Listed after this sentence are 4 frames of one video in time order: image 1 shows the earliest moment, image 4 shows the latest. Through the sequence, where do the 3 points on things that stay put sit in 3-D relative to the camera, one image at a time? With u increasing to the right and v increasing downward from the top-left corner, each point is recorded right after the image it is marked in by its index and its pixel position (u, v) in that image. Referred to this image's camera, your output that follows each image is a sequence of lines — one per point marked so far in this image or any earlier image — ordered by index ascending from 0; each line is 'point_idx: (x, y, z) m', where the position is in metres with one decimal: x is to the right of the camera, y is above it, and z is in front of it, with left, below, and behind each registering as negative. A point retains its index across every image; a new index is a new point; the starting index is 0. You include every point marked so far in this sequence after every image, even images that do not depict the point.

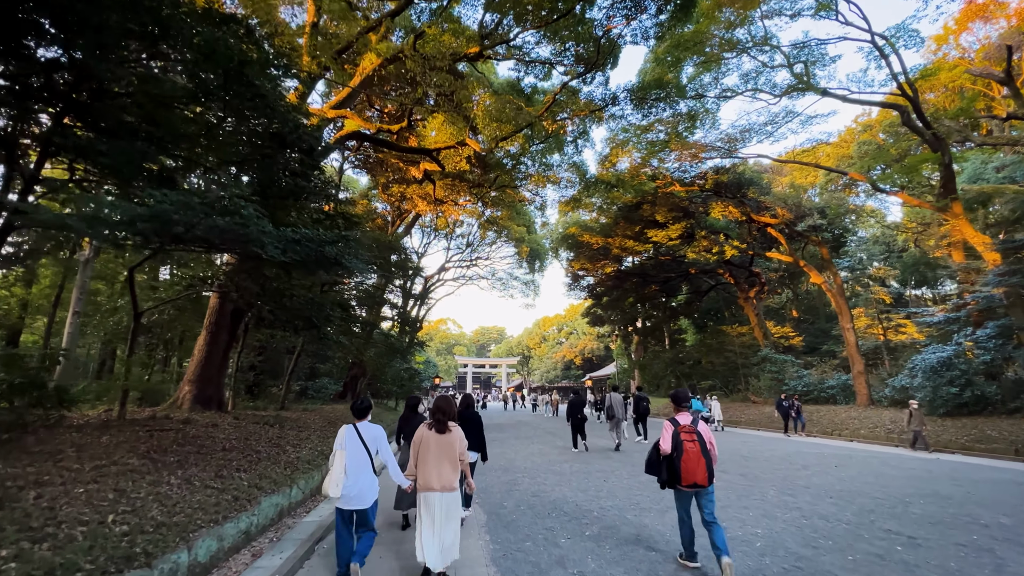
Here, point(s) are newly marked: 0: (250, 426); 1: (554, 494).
0: (-4.1, -2.1, +7.8) m
1: (+0.5, -2.4, +5.8) m
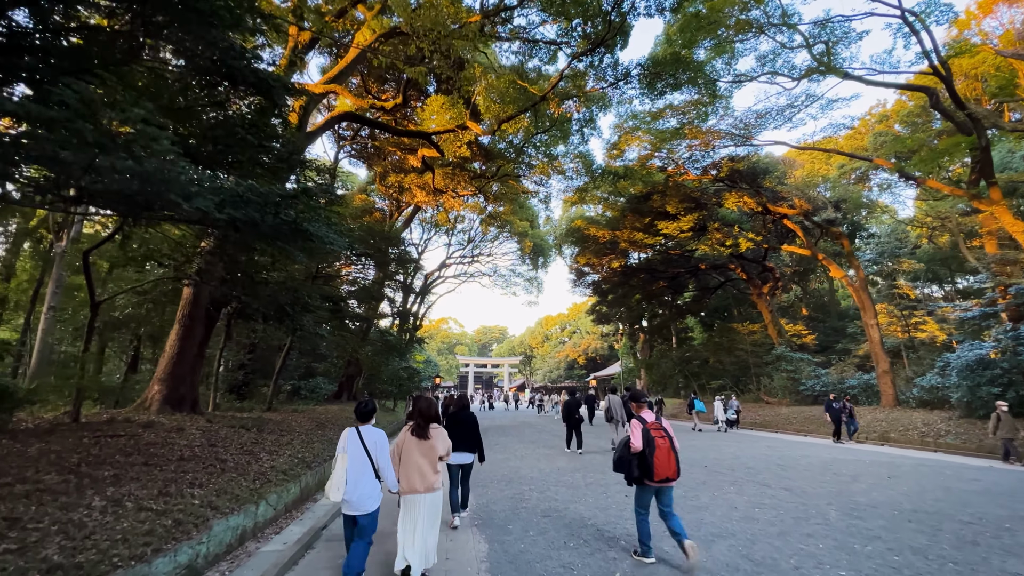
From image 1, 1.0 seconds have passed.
0: (-4.0, -2.0, +7.0) m
1: (+0.6, -2.2, +4.9) m
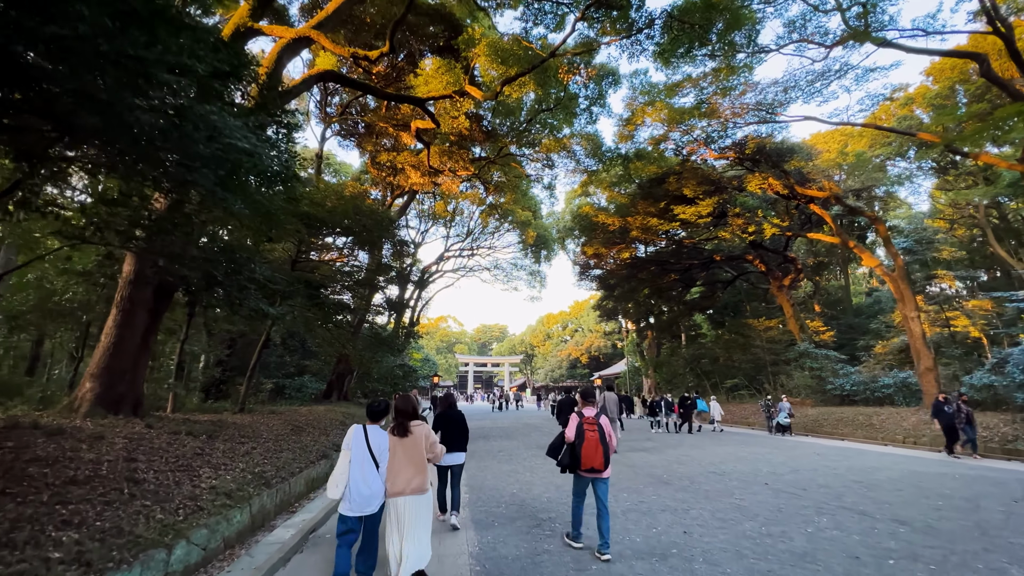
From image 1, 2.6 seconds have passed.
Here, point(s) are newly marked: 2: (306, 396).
0: (-3.9, -1.7, +5.6) m
1: (+0.7, -1.9, +3.6) m
2: (-6.8, -3.5, +16.5) m
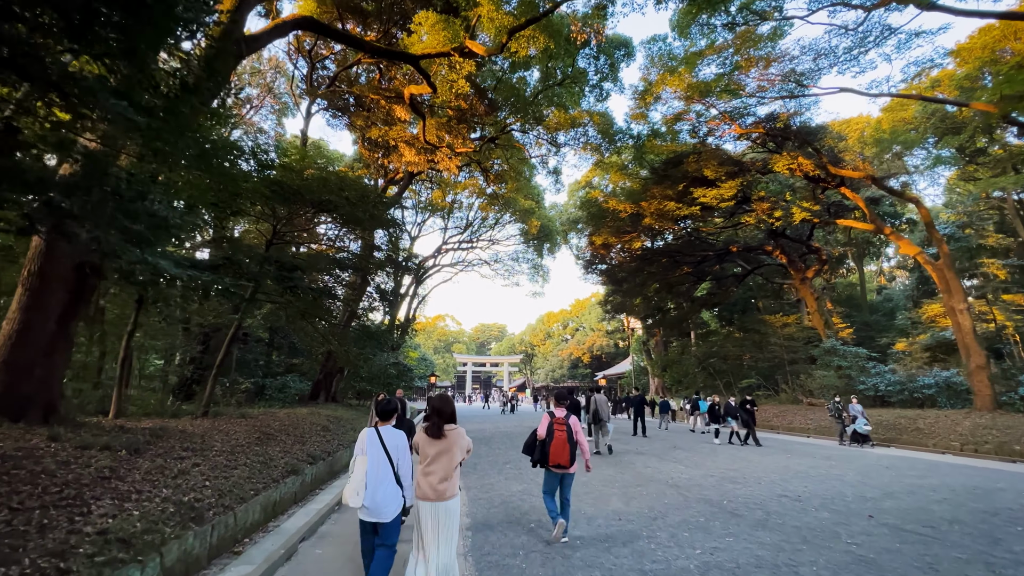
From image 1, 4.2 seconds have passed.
0: (-3.8, -1.4, +4.2) m
1: (+0.8, -1.6, +2.2) m
2: (-6.7, -3.3, +15.1) m
